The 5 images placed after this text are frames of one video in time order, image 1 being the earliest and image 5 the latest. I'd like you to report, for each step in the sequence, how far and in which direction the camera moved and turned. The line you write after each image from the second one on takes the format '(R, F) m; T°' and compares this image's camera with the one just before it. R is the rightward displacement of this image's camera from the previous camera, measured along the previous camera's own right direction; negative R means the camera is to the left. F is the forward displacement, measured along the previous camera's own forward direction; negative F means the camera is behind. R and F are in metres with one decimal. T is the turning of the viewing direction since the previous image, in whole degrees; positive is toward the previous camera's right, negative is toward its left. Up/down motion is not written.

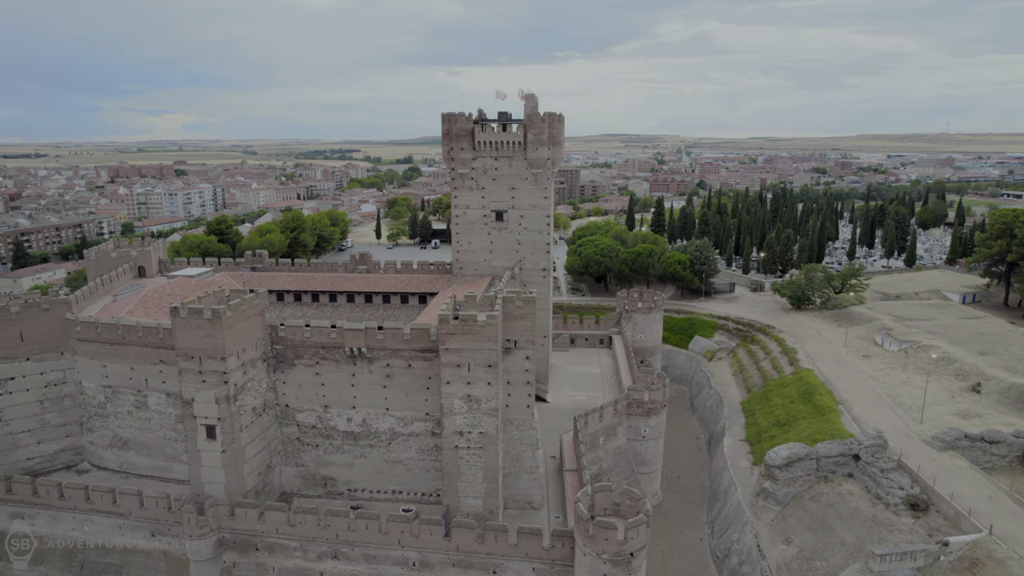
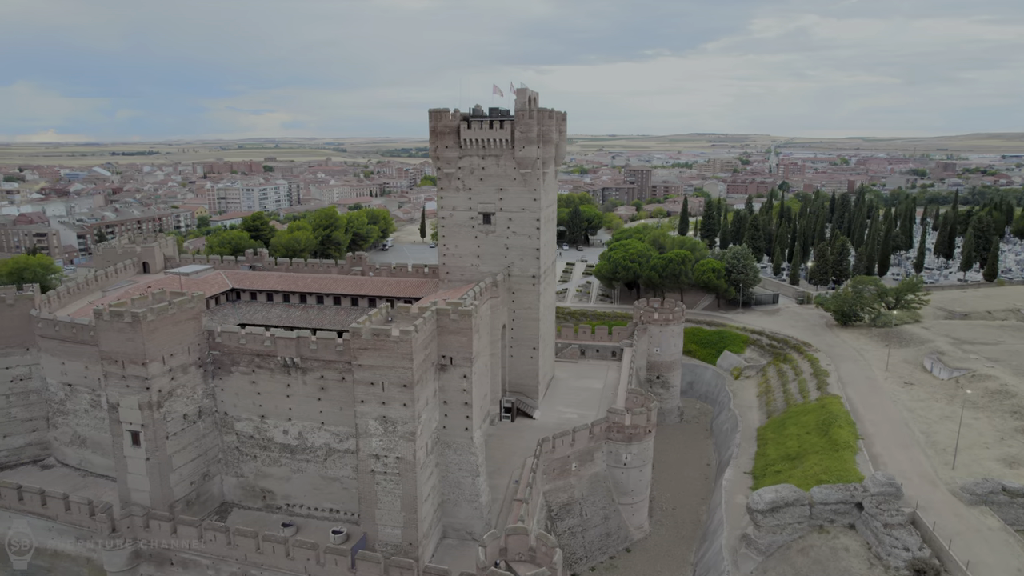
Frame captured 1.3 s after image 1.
(+5.0, +2.6) m; -7°
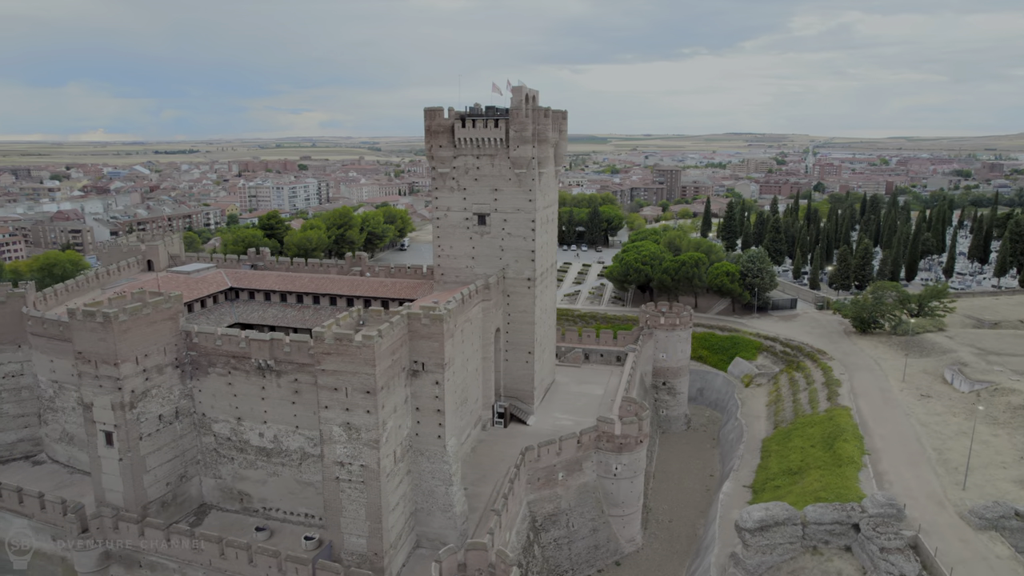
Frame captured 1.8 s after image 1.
(+2.0, +0.8) m; -3°
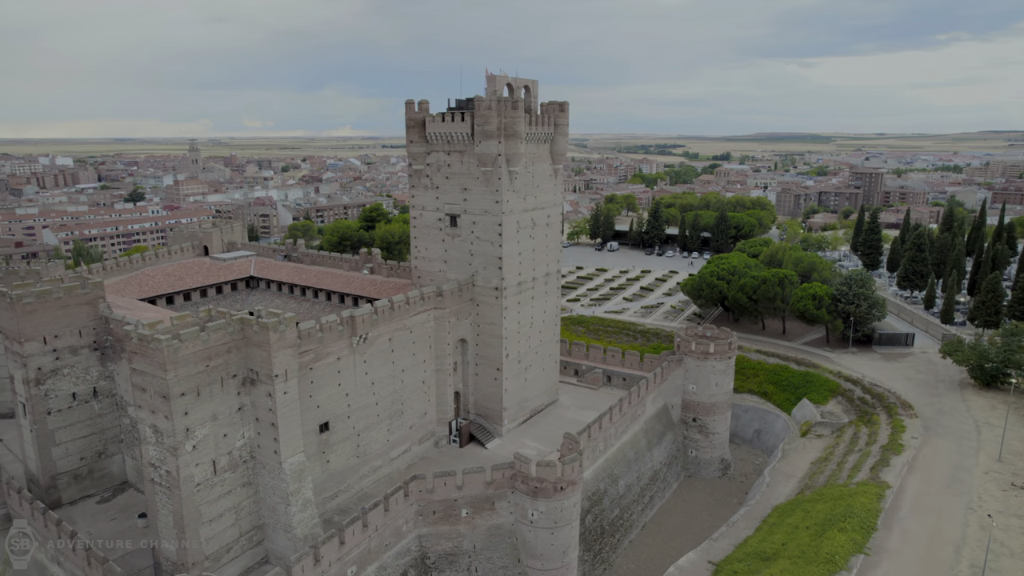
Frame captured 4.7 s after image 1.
(+10.7, +4.7) m; -17°
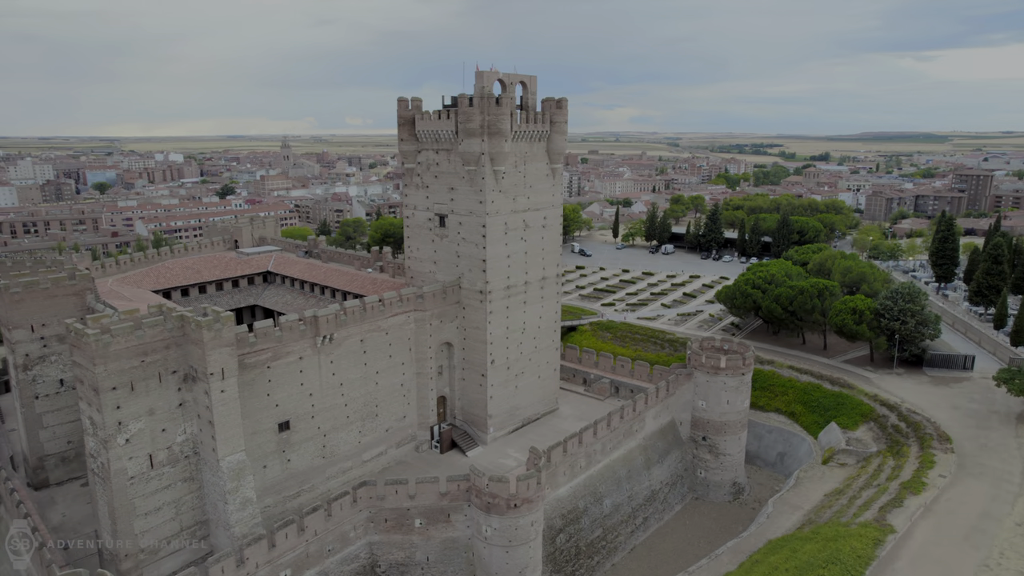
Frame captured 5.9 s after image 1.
(+4.6, +1.4) m; -7°
